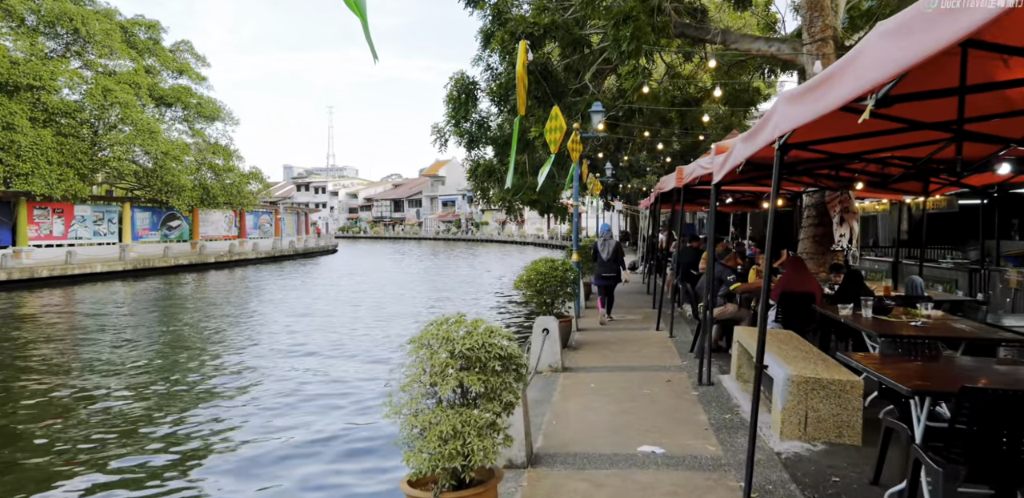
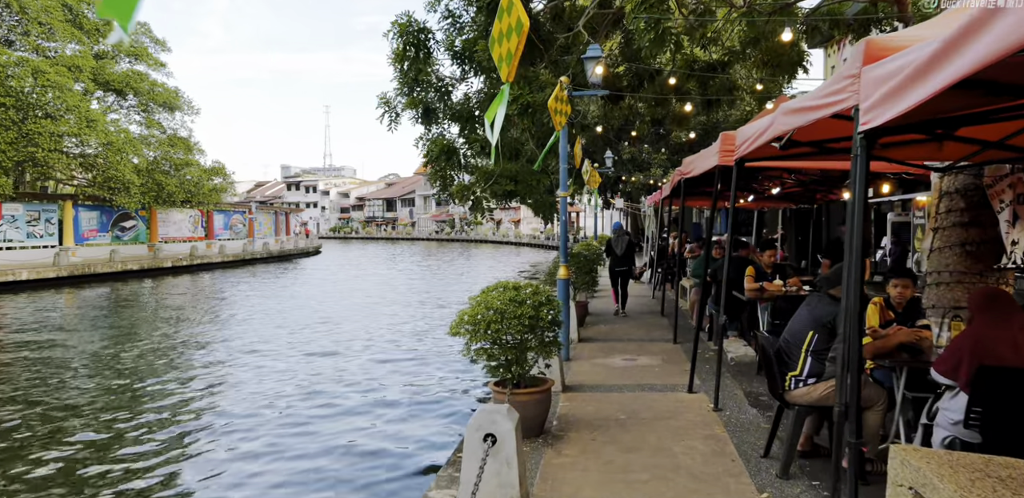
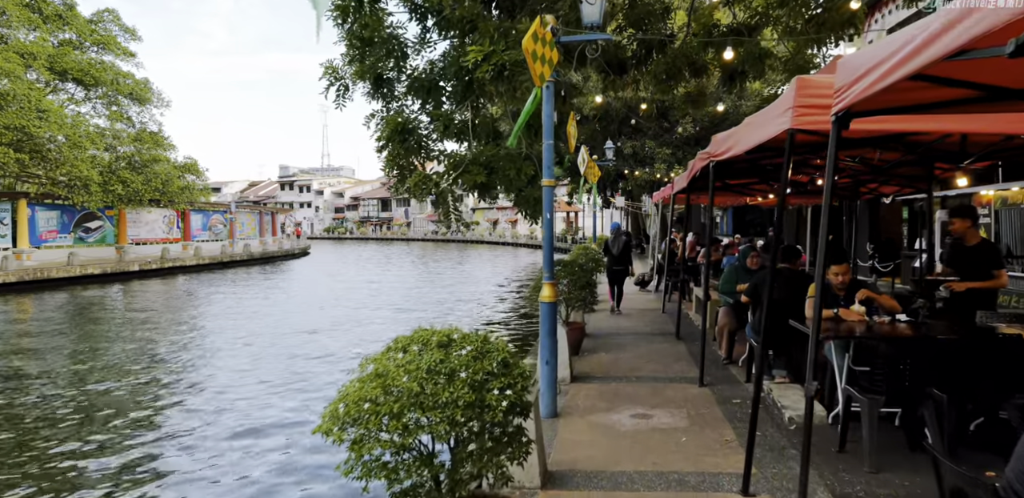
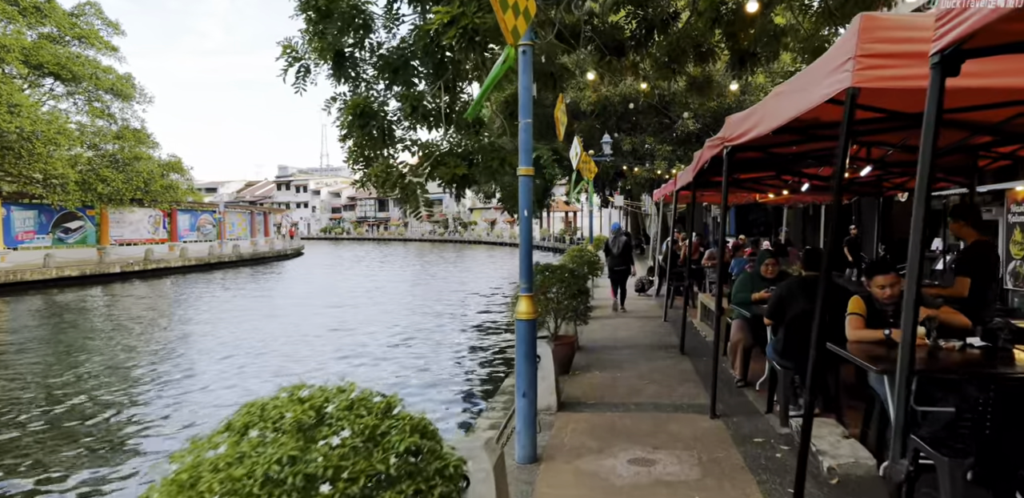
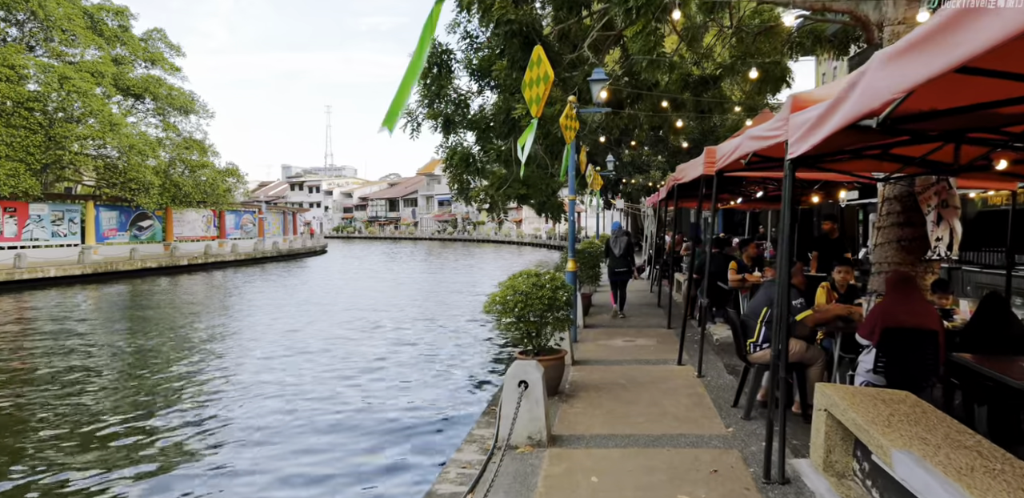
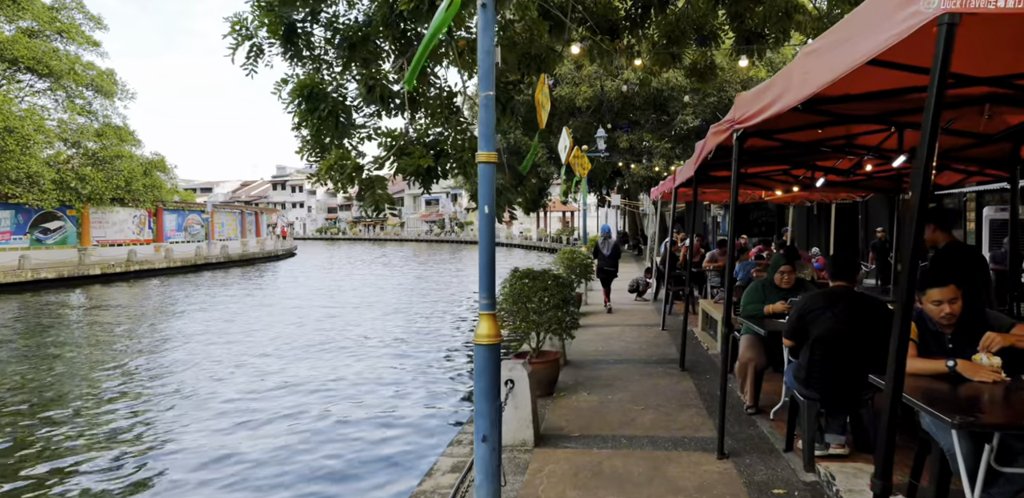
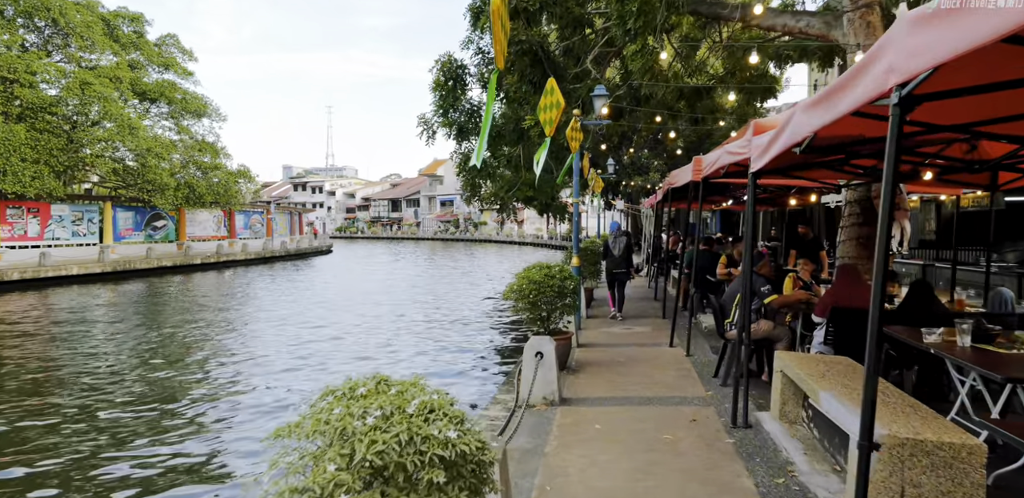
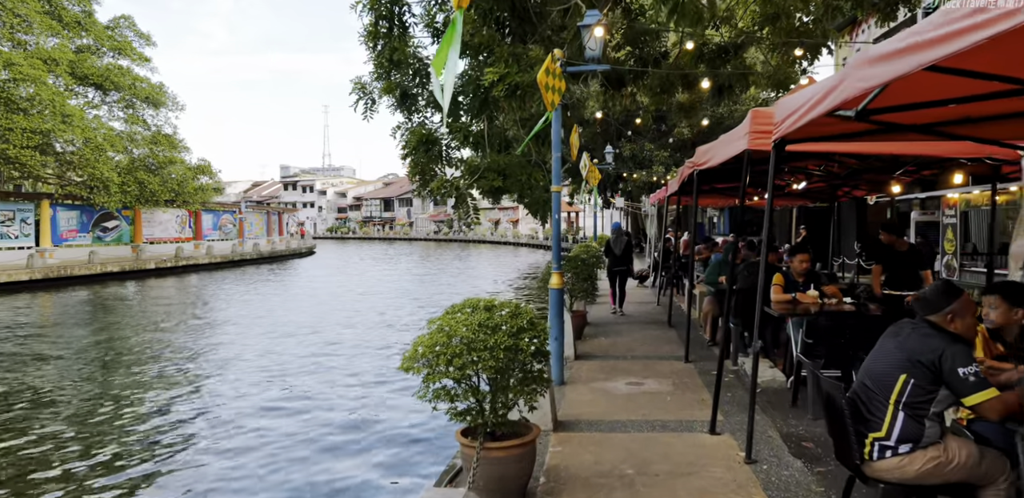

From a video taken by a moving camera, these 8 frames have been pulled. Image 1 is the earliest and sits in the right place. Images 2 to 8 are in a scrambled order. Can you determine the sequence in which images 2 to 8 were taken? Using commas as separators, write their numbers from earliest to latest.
7, 5, 2, 8, 3, 4, 6
